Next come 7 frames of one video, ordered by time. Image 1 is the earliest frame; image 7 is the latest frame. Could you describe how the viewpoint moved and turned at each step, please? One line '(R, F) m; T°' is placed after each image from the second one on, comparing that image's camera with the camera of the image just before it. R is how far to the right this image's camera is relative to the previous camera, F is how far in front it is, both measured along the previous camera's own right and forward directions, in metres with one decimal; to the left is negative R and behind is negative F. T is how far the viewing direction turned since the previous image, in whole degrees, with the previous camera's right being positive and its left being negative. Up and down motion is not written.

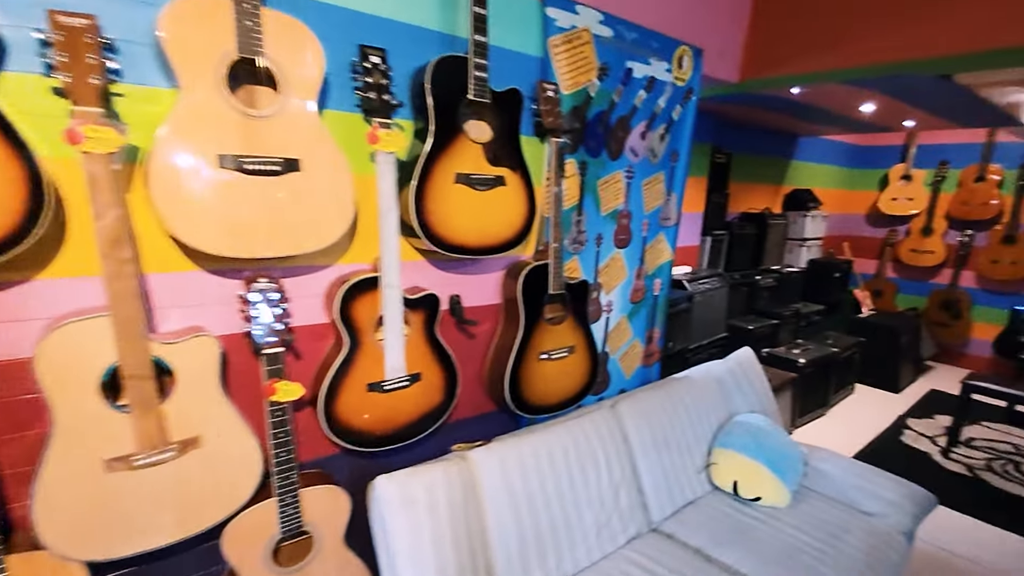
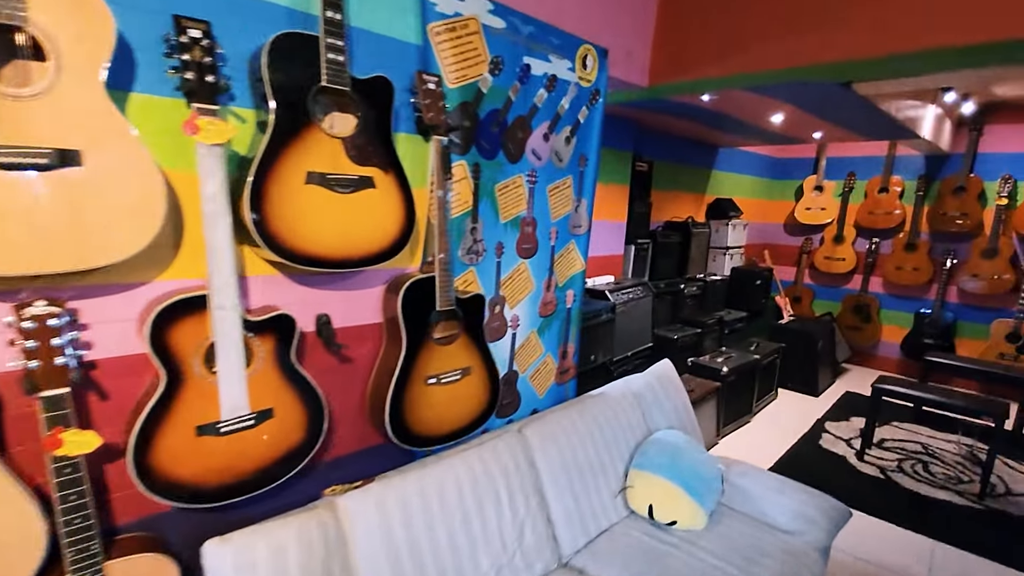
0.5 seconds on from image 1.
(+0.2, +0.2) m; +6°
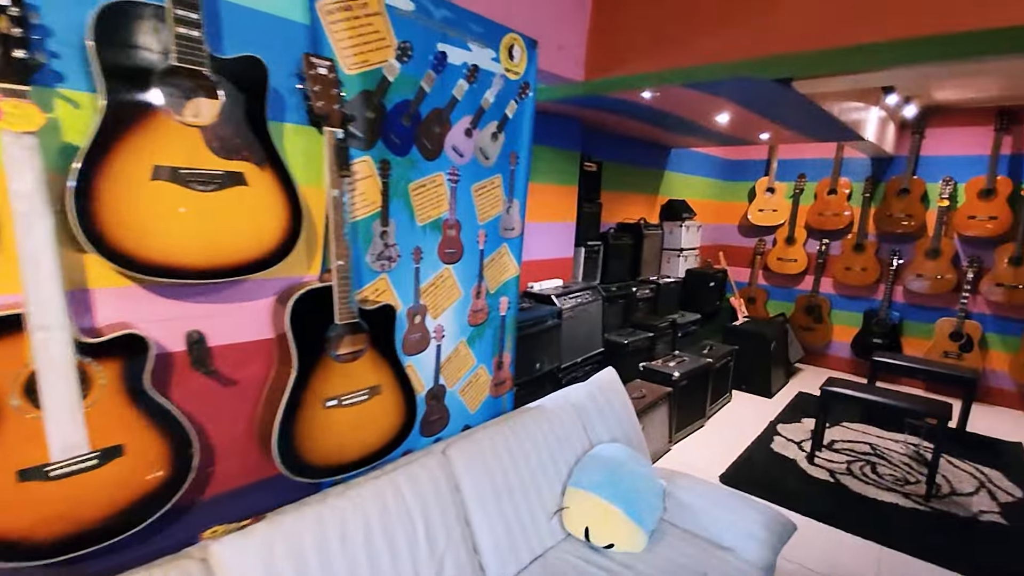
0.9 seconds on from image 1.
(+0.2, +0.1) m; +3°
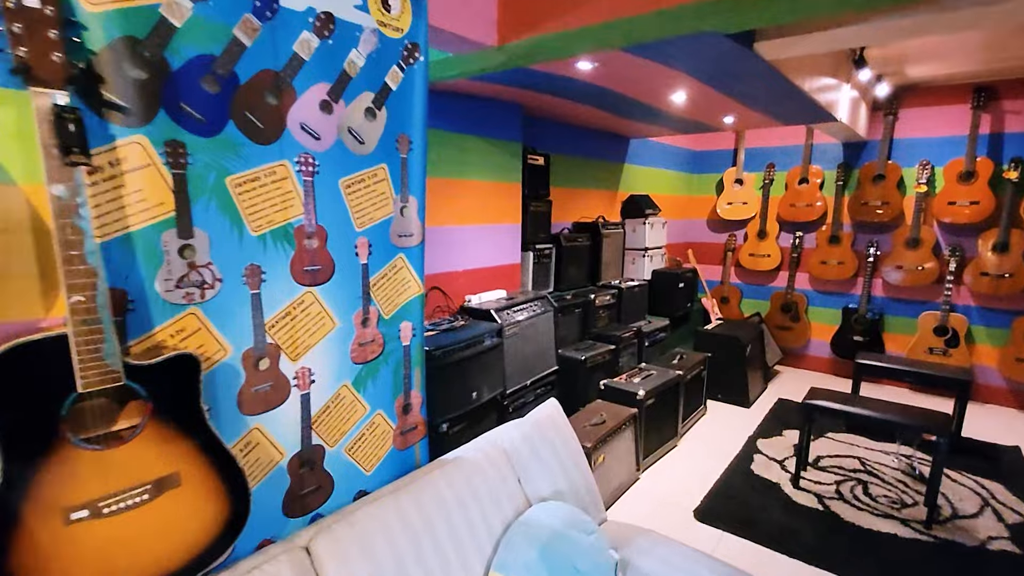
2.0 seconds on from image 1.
(+0.2, +0.4) m; +2°
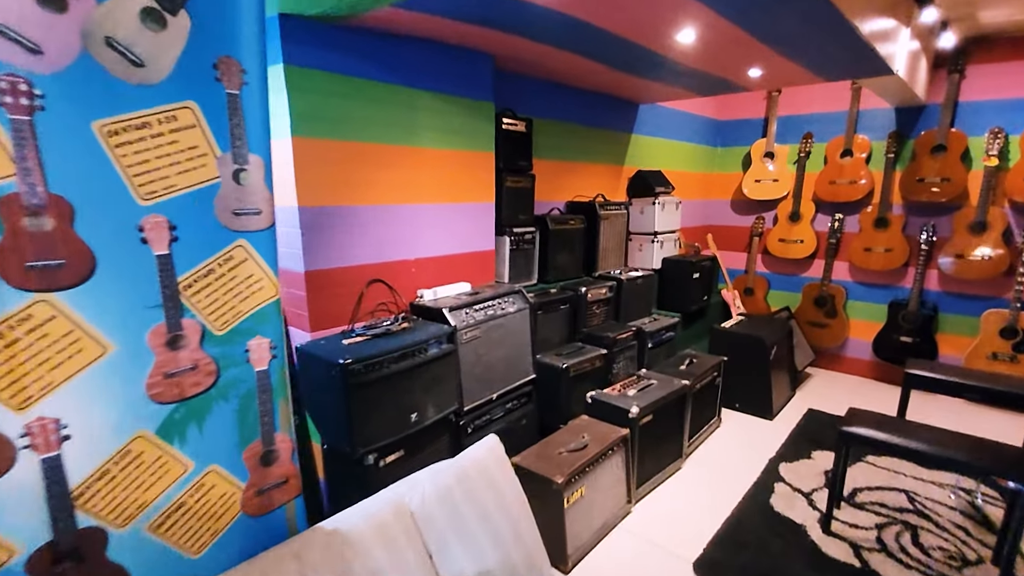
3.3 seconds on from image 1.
(+0.3, +0.5) m; -3°
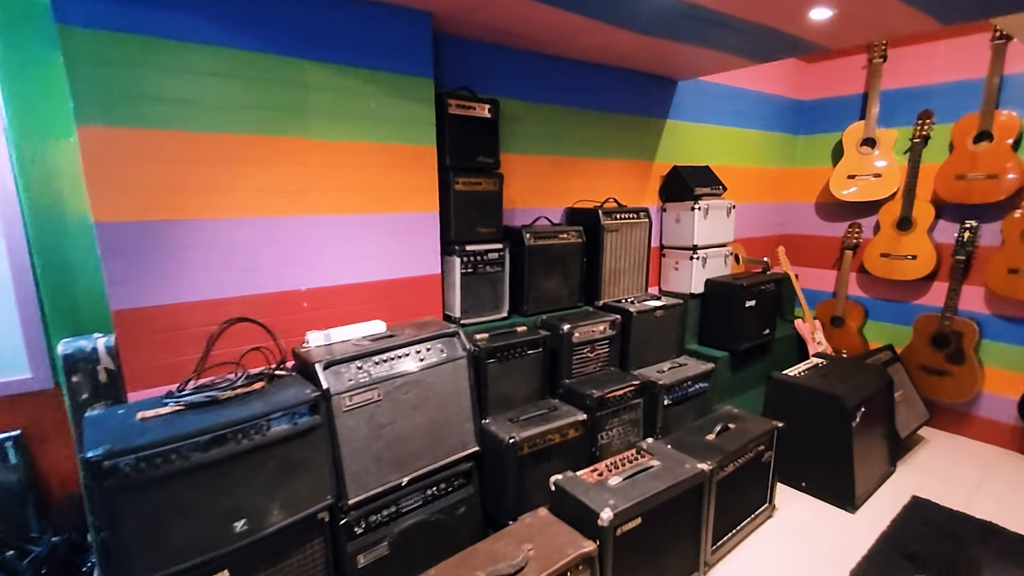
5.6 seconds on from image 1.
(+0.5, +0.7) m; -10°
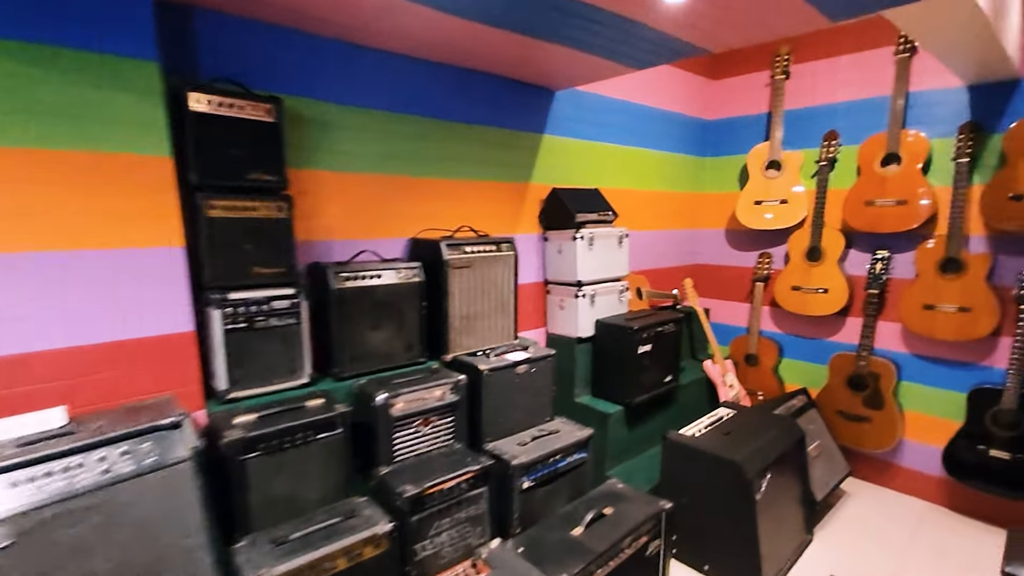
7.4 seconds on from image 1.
(+0.5, +0.5) m; +5°
